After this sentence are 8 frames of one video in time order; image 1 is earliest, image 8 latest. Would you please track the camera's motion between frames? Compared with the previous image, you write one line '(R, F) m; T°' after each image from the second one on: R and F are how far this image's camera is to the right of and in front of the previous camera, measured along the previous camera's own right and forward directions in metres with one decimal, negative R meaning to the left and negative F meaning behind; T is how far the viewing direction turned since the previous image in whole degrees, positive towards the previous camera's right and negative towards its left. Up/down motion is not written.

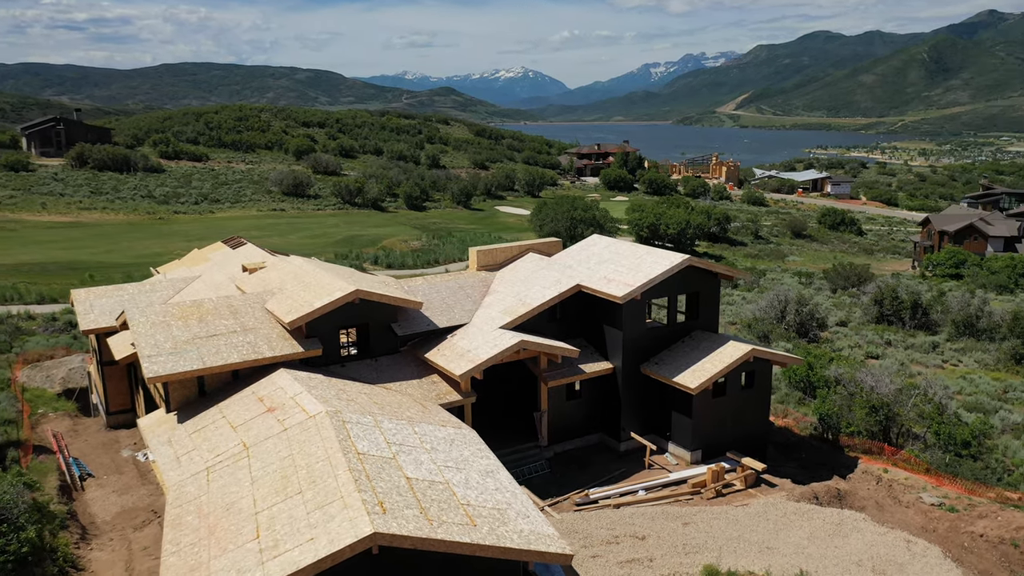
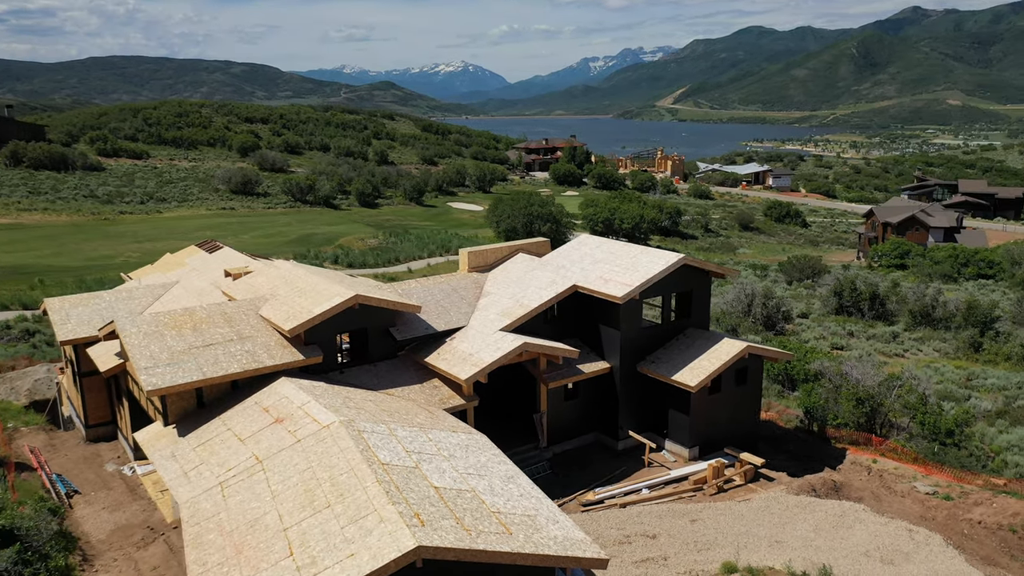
(-1.3, +0.1) m; +4°
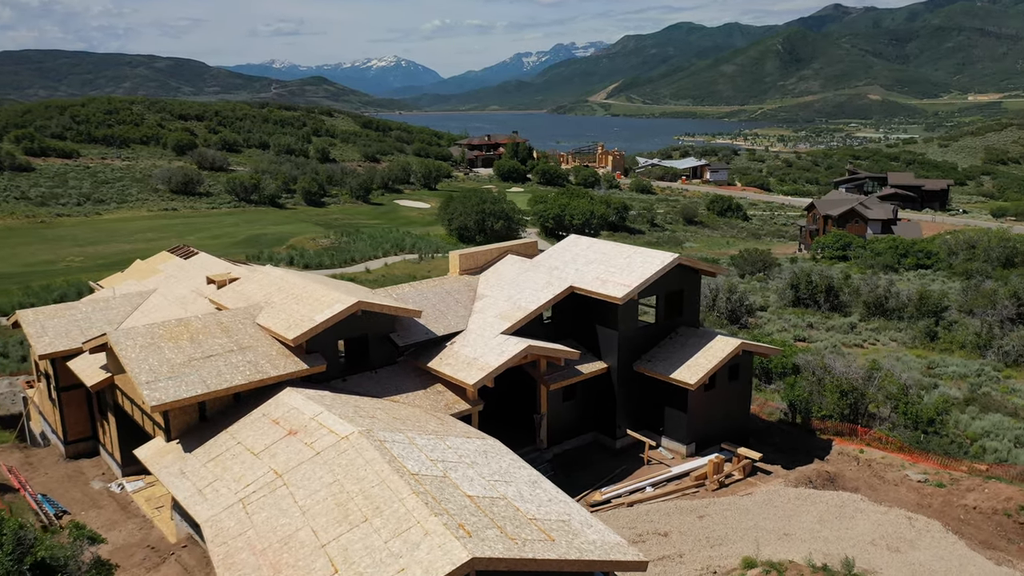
(-1.5, +0.1) m; +4°
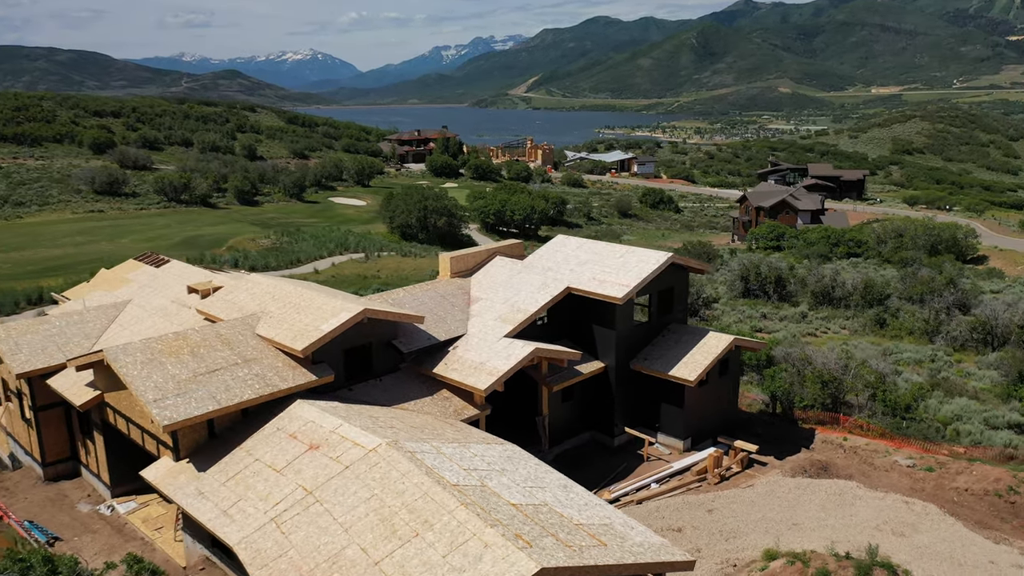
(-1.9, +0.1) m; +5°
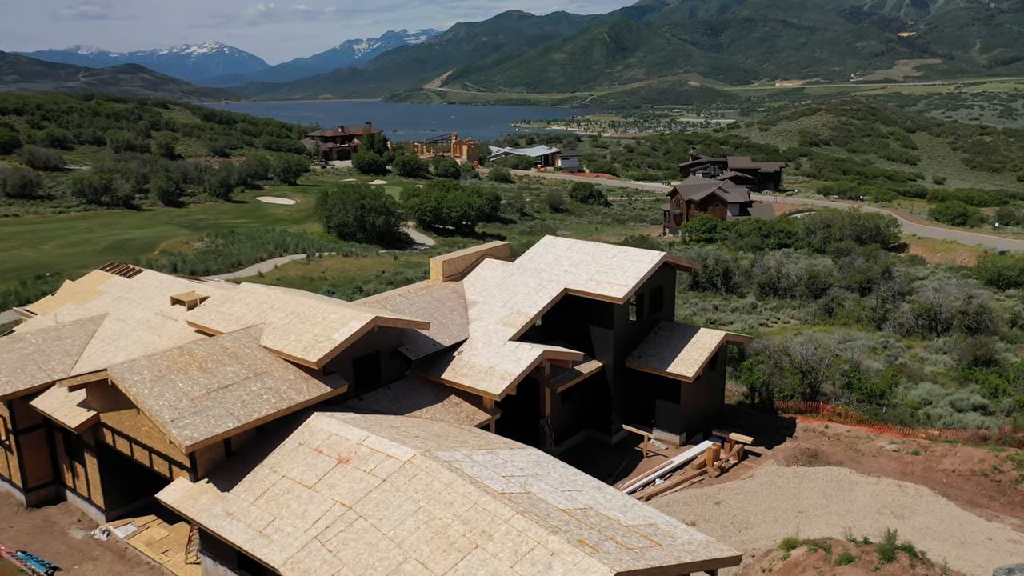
(-2.0, +0.1) m; +6°
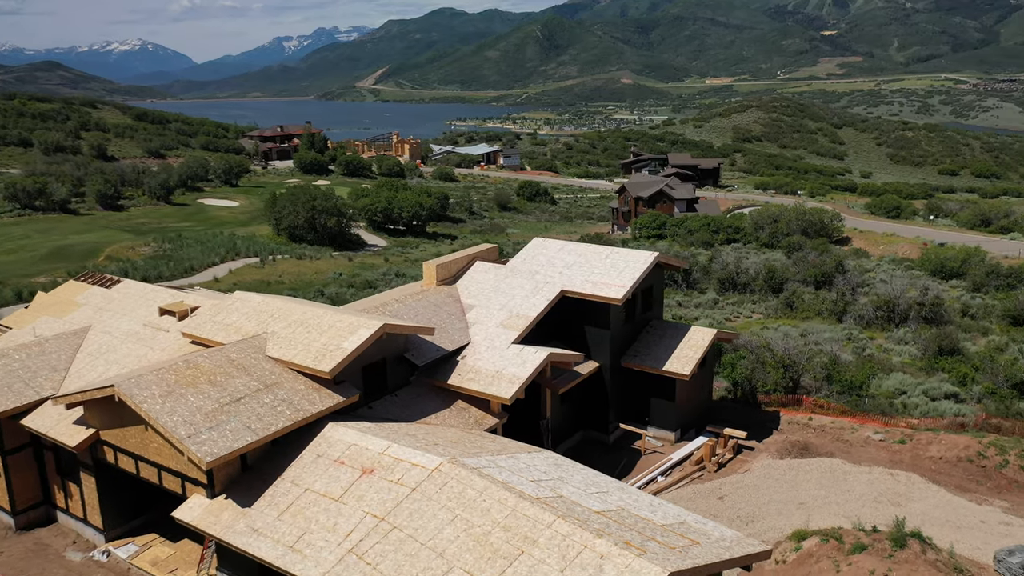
(-1.5, 0.0) m; +4°
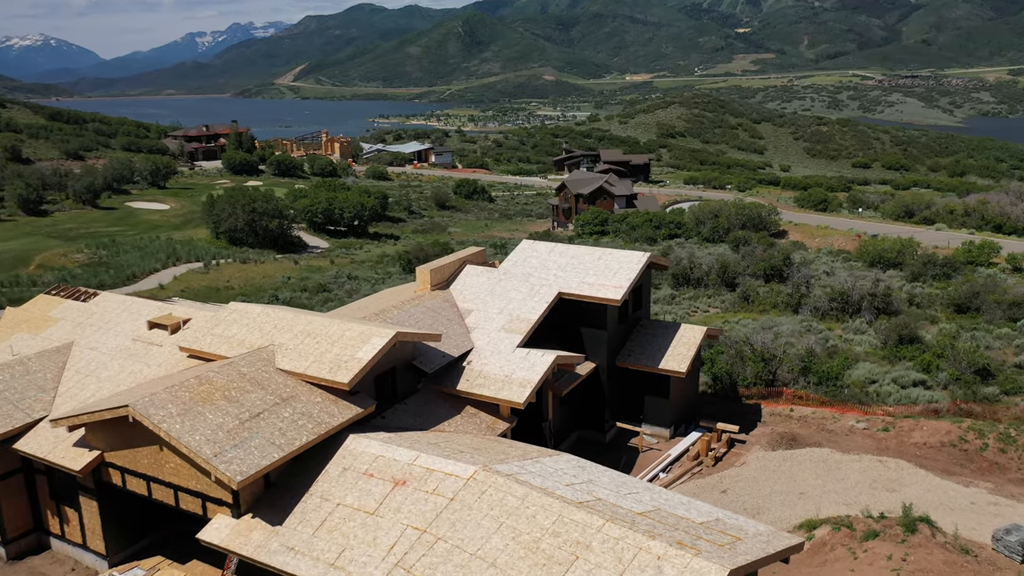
(-1.8, +0.1) m; +5°
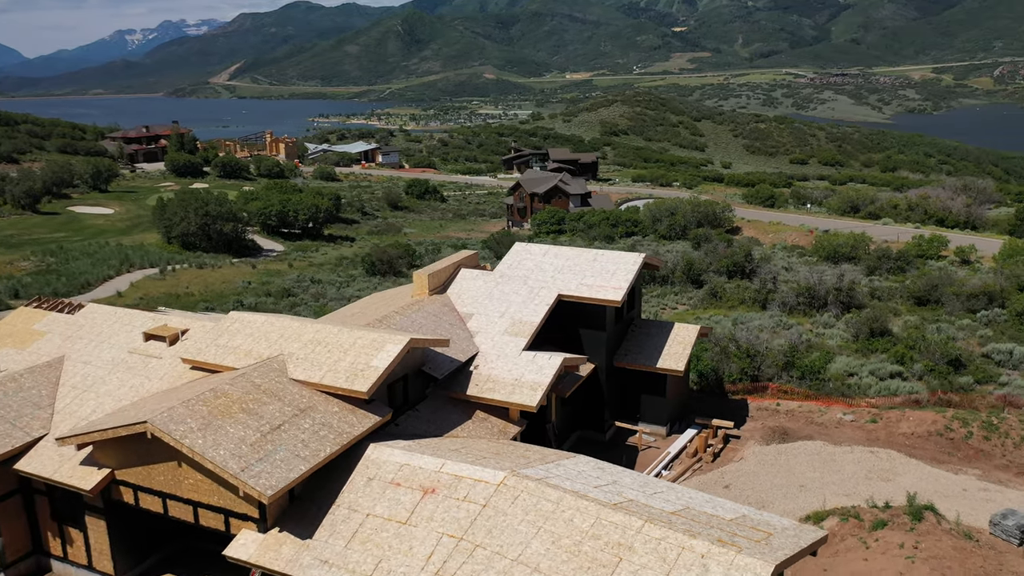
(-1.5, 0.0) m; +4°
